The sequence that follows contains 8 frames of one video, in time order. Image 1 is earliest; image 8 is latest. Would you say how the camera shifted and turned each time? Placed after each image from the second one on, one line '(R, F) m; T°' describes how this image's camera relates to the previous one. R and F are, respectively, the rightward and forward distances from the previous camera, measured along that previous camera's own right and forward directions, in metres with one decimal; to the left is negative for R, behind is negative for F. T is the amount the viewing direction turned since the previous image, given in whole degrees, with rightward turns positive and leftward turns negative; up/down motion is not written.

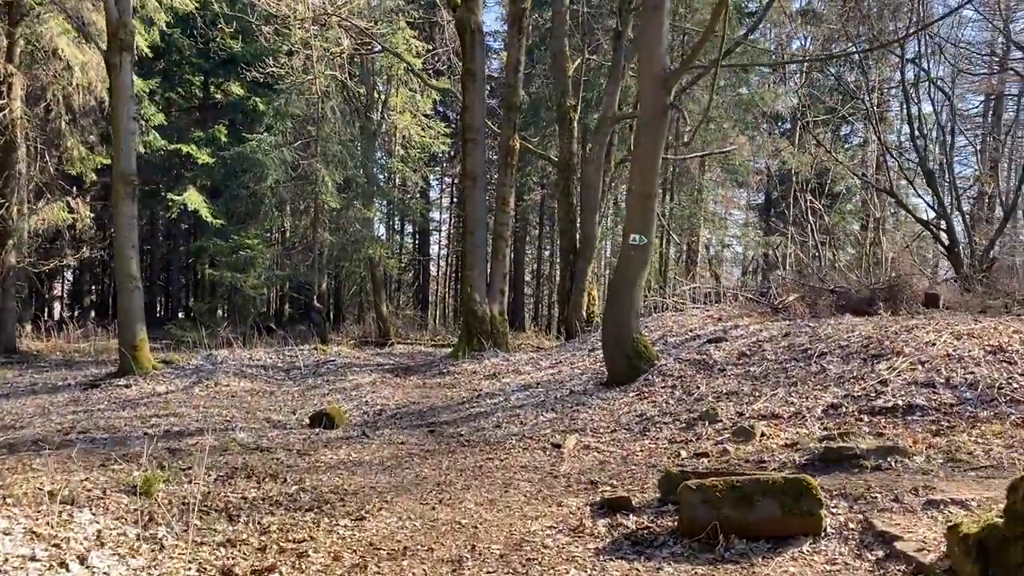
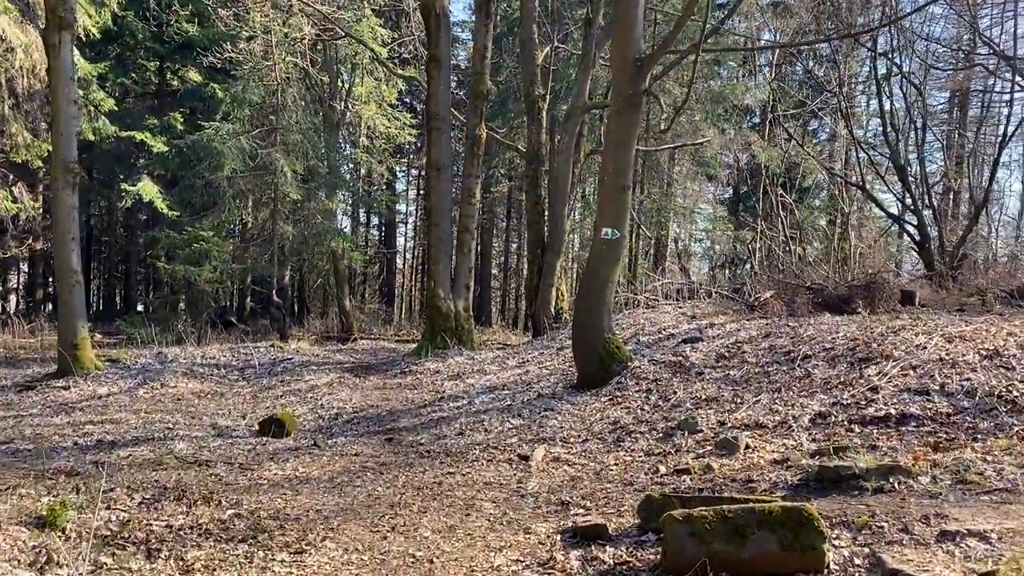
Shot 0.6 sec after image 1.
(0.0, +0.5) m; +2°
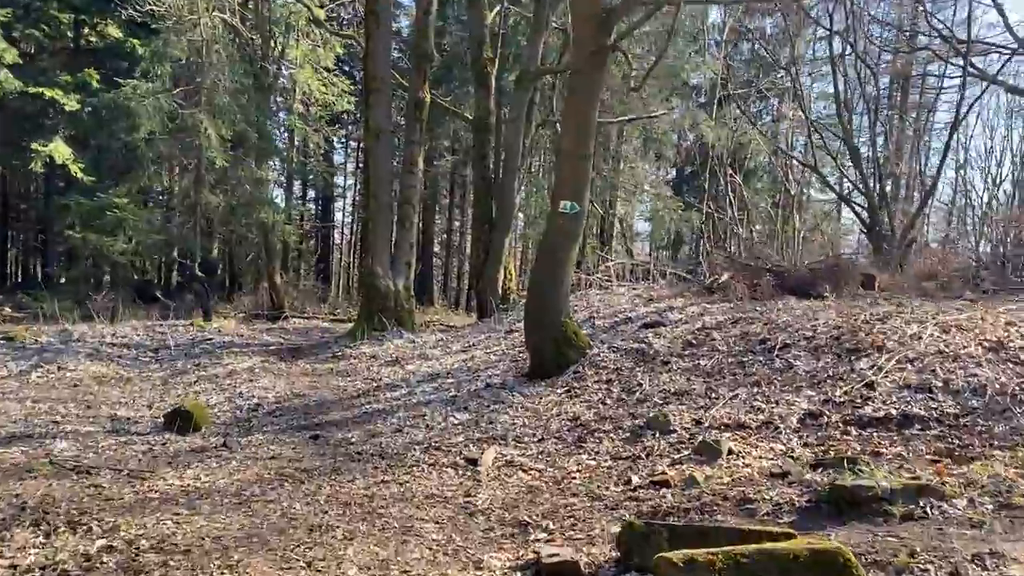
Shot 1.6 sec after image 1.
(0.0, +0.8) m; +4°
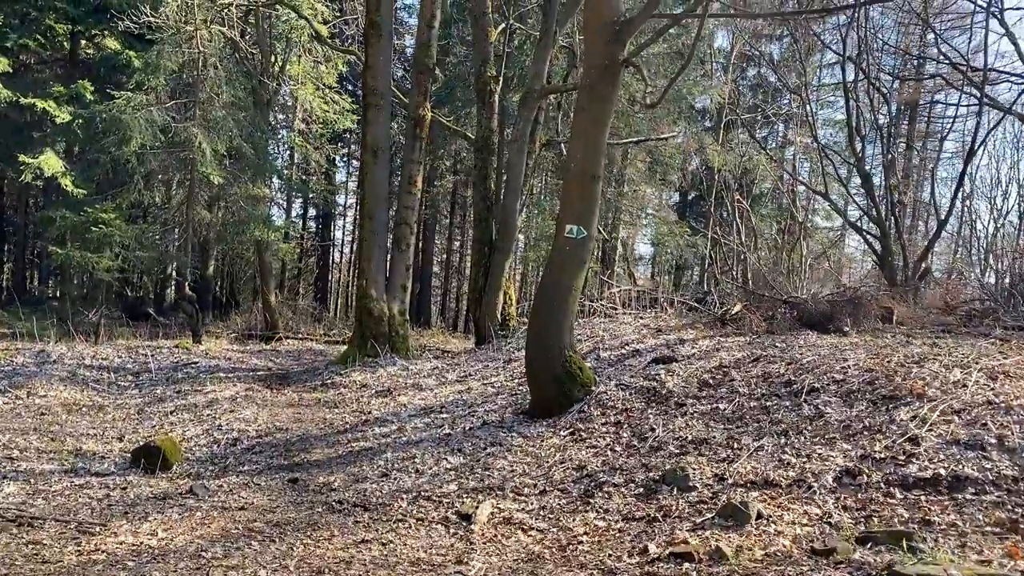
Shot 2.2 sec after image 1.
(0.0, +0.5) m; 0°
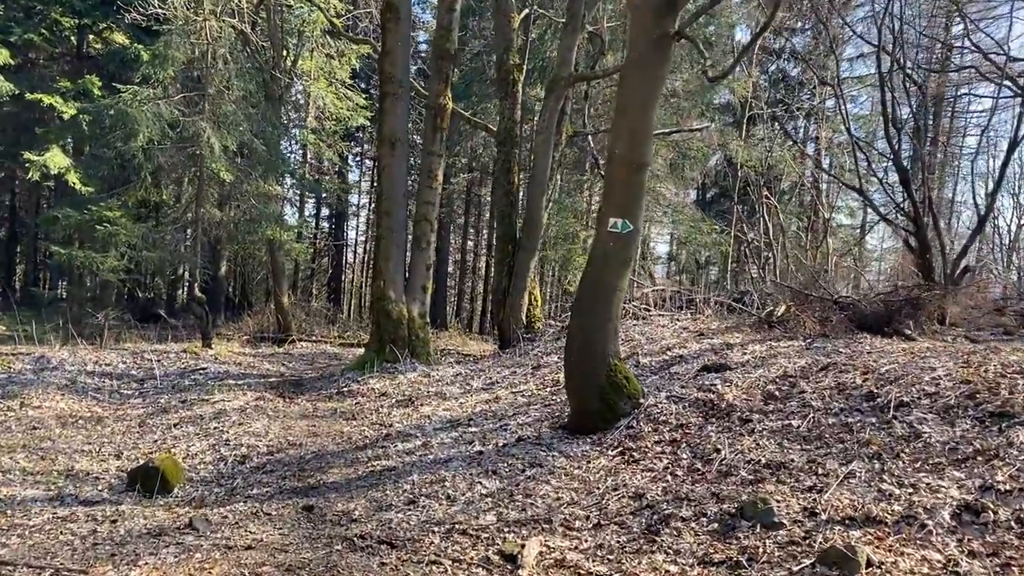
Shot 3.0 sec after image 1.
(-0.2, +0.6) m; -1°
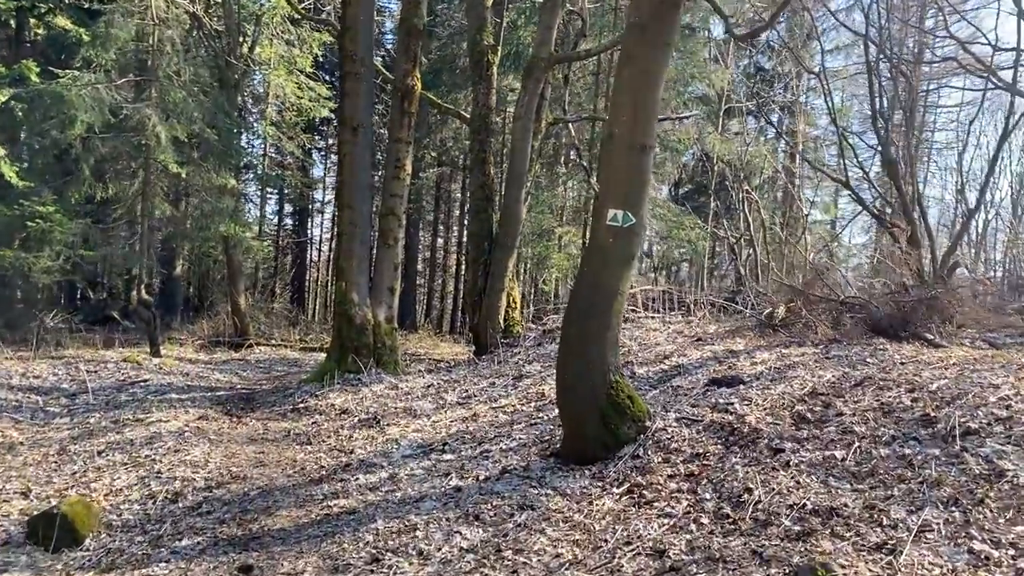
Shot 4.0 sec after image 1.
(-0.1, +0.8) m; +2°
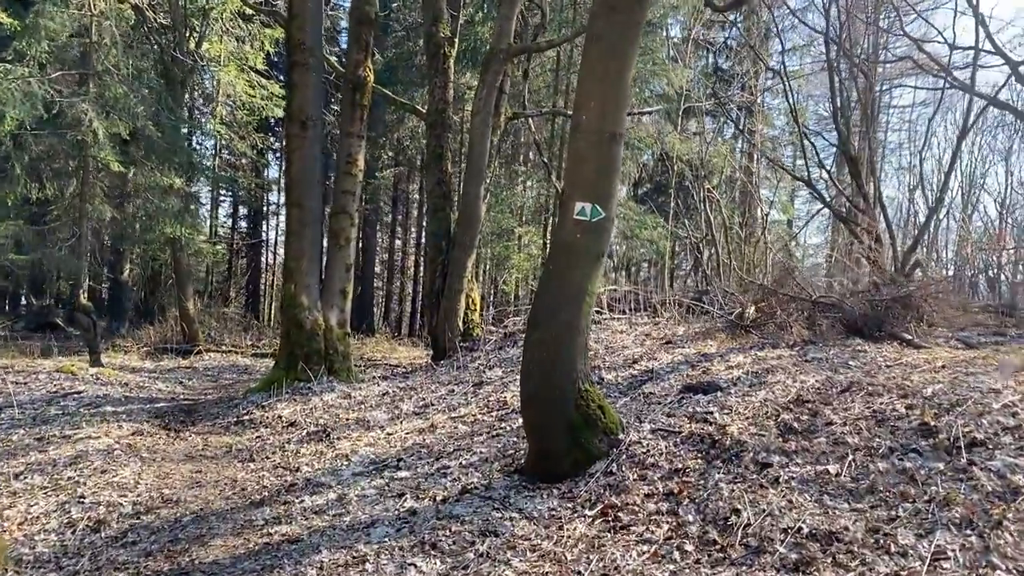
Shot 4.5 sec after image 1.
(0.0, +0.4) m; +3°
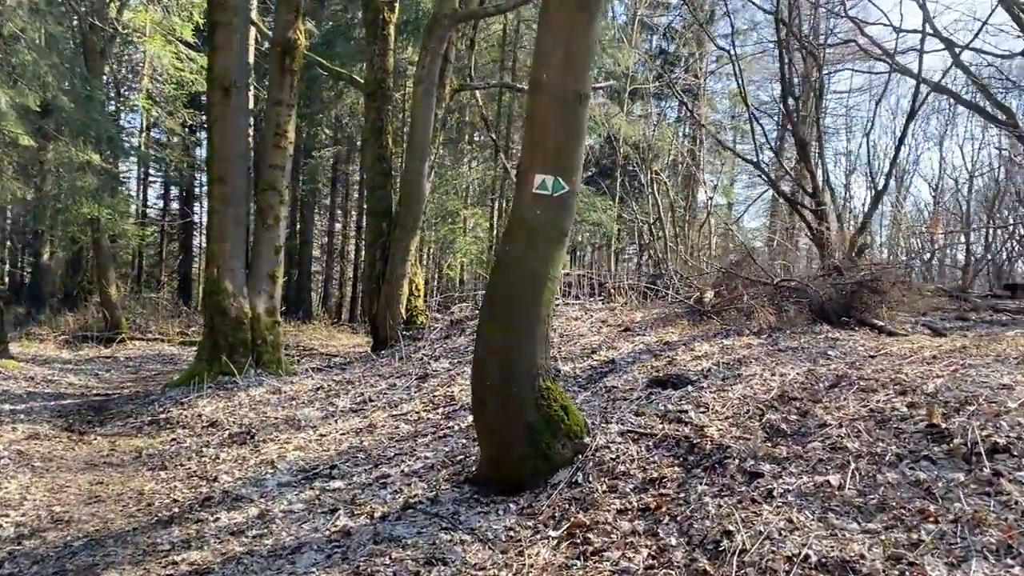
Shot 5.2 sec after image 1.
(0.0, +0.6) m; +4°
